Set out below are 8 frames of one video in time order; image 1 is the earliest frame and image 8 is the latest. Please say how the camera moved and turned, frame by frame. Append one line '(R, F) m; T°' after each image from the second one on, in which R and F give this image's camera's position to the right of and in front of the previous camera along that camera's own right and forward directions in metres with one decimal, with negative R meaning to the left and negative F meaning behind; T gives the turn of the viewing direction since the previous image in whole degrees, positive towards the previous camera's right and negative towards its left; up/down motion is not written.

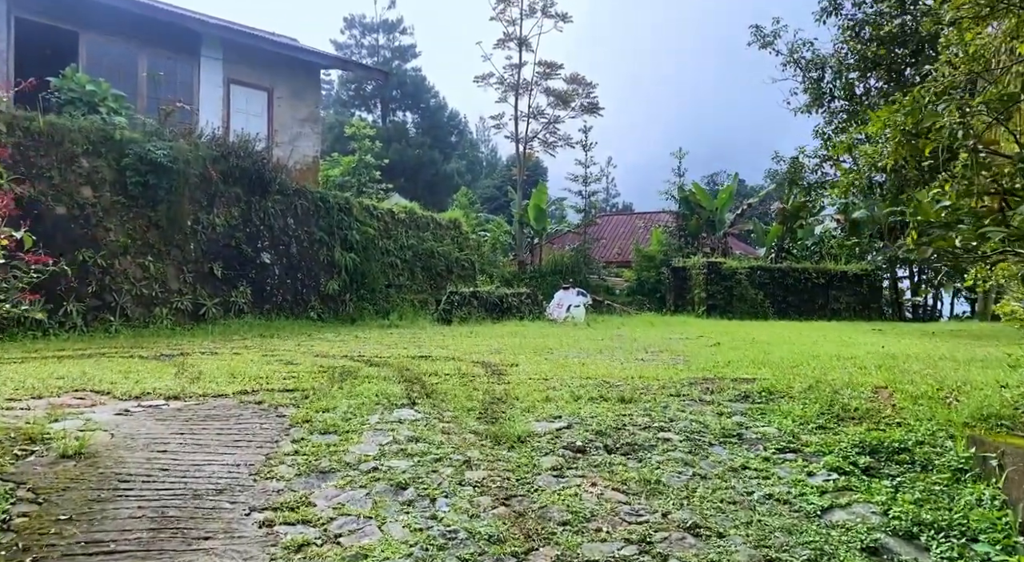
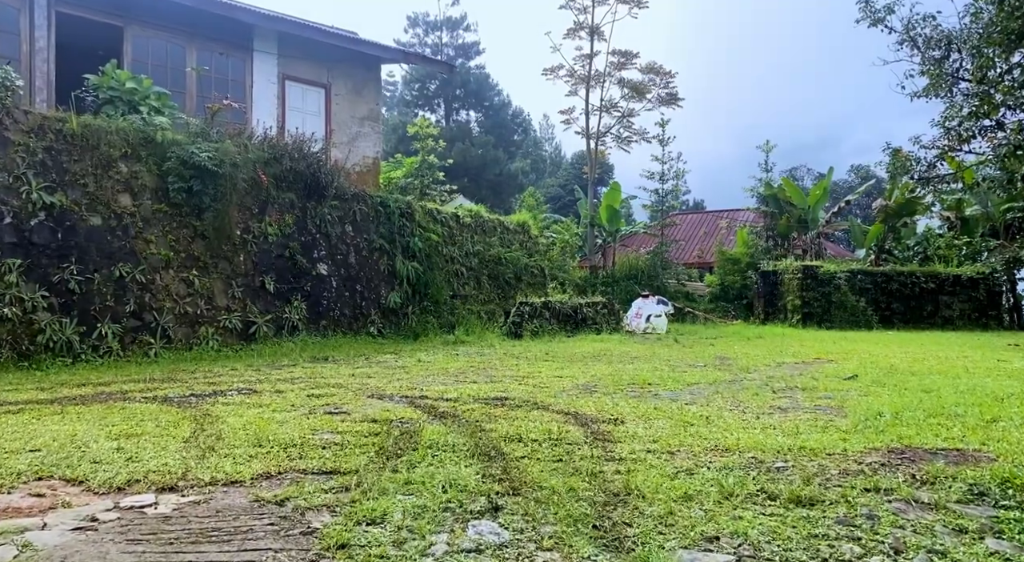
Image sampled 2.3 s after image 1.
(-0.2, +1.0) m; -4°
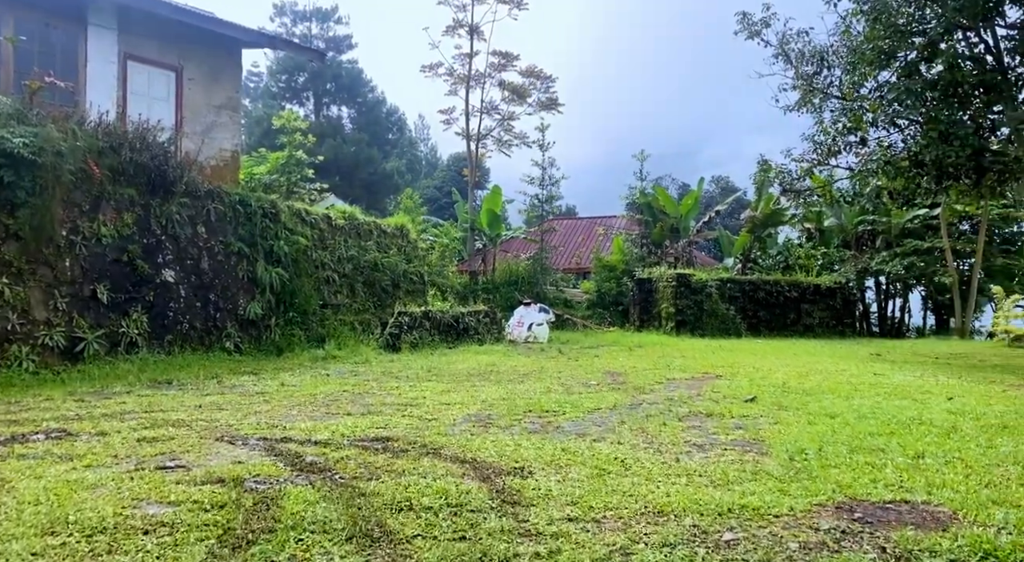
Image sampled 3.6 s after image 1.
(-0.1, +0.6) m; +9°
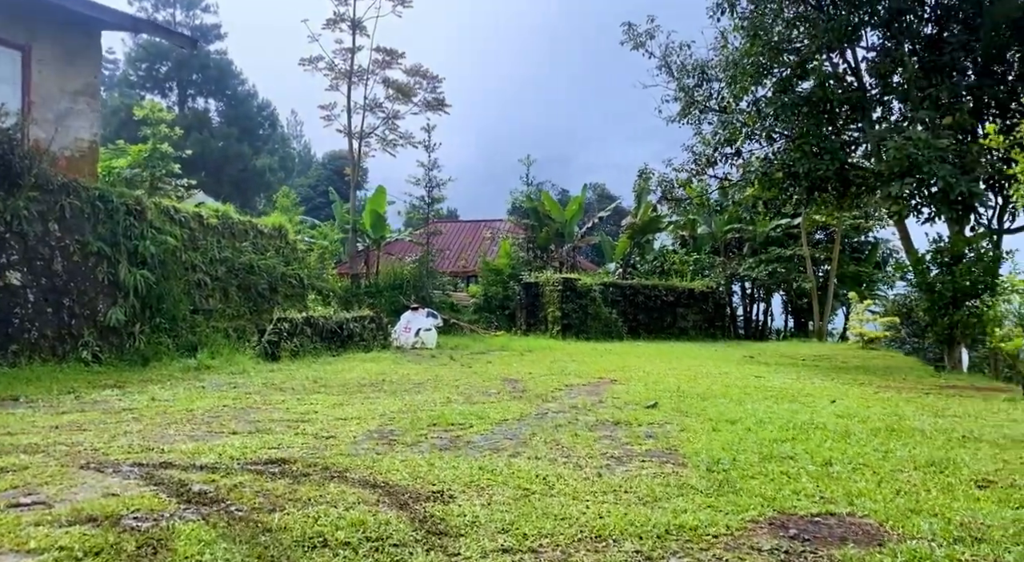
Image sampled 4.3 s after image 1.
(-0.2, +0.2) m; +9°
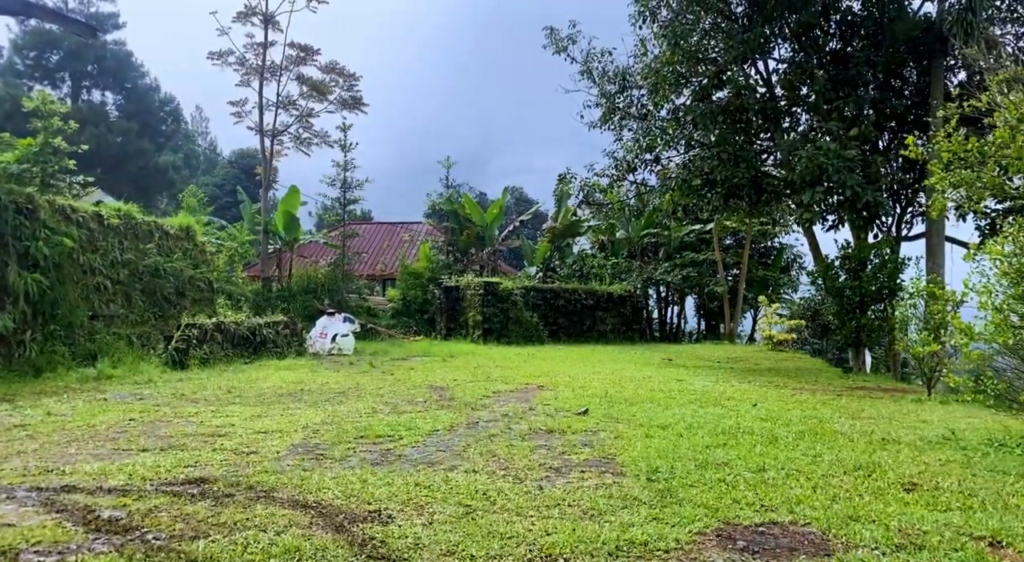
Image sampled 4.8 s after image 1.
(-0.1, +0.1) m; +6°
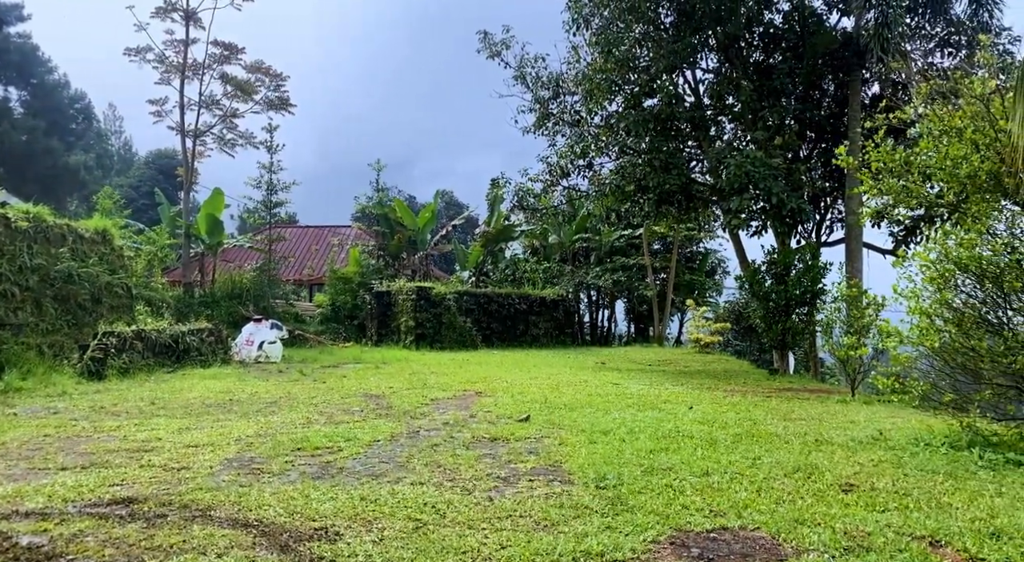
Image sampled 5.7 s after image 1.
(-0.1, +0.1) m; +5°
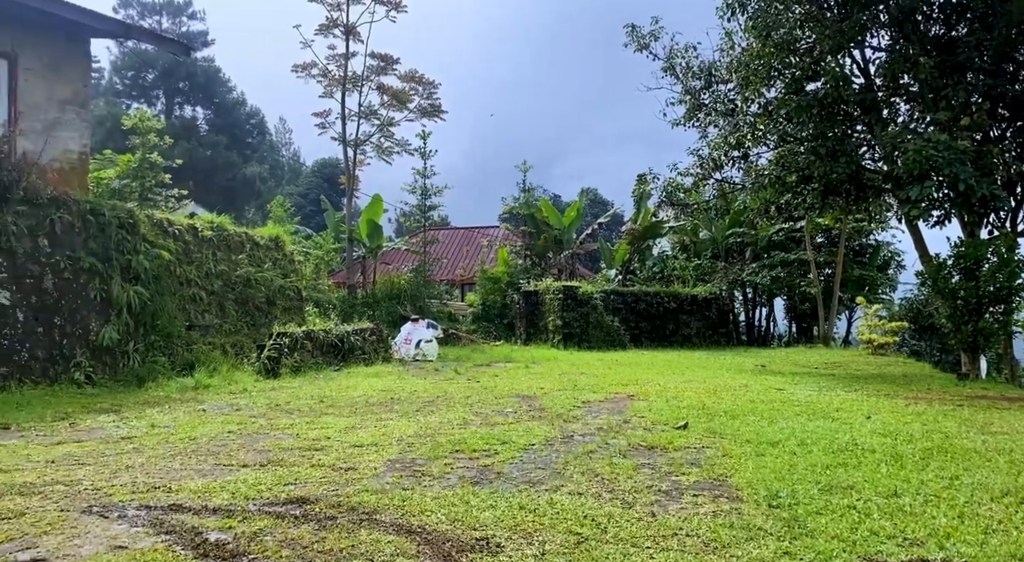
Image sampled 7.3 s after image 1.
(0.0, +0.1) m; -10°
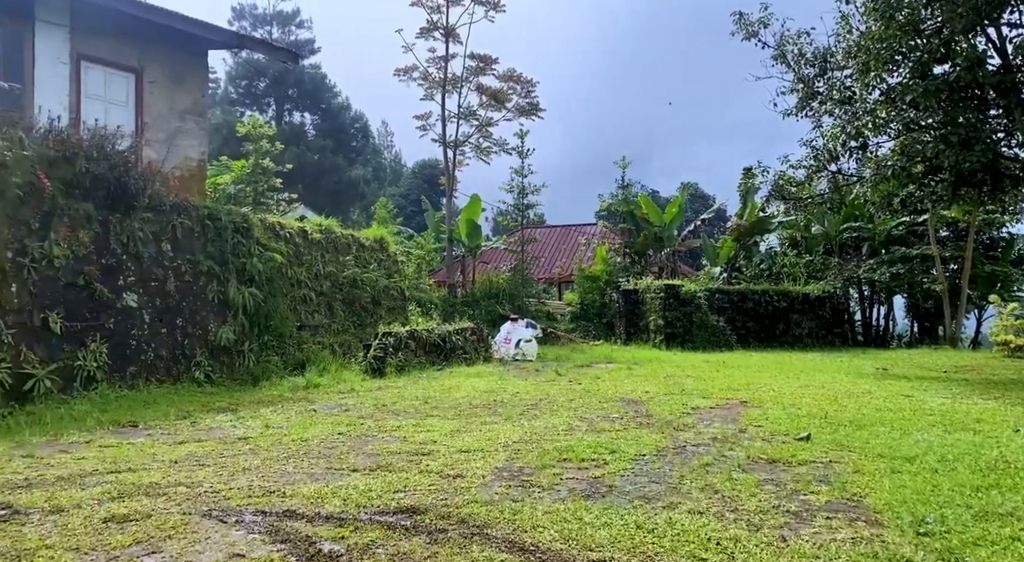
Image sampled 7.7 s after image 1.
(-0.1, +0.1) m; -7°
